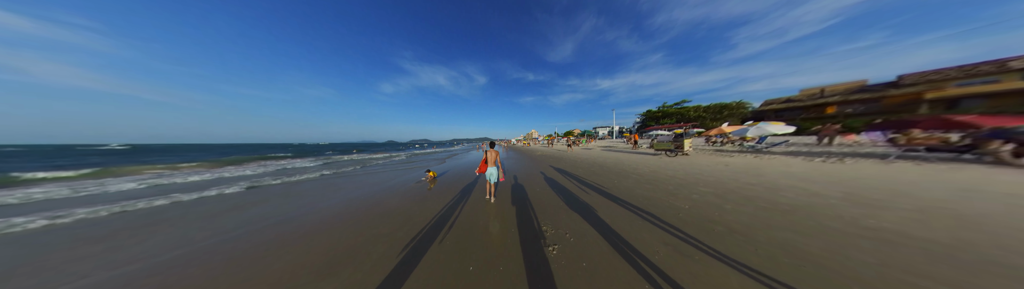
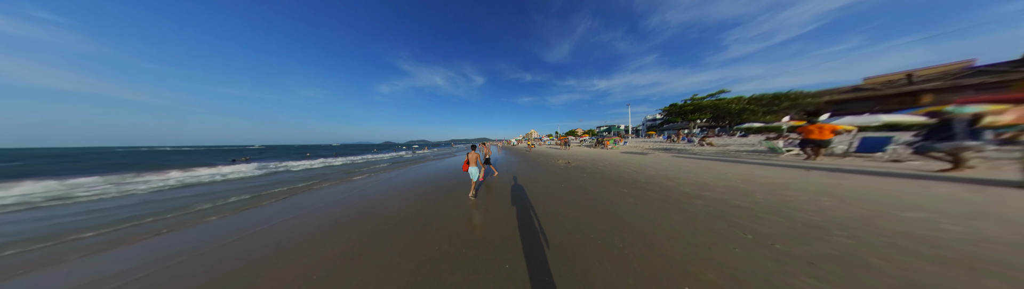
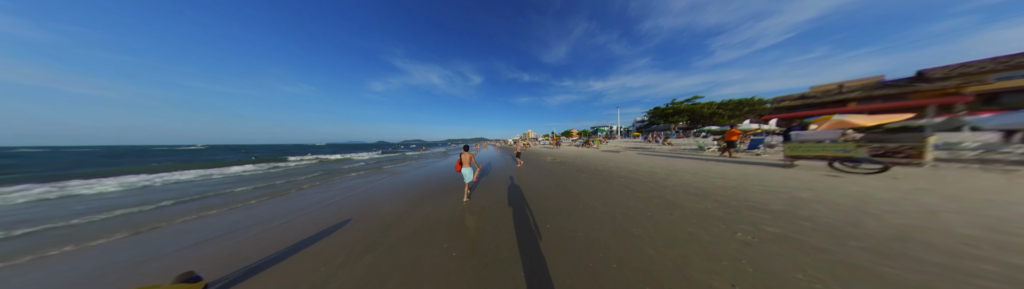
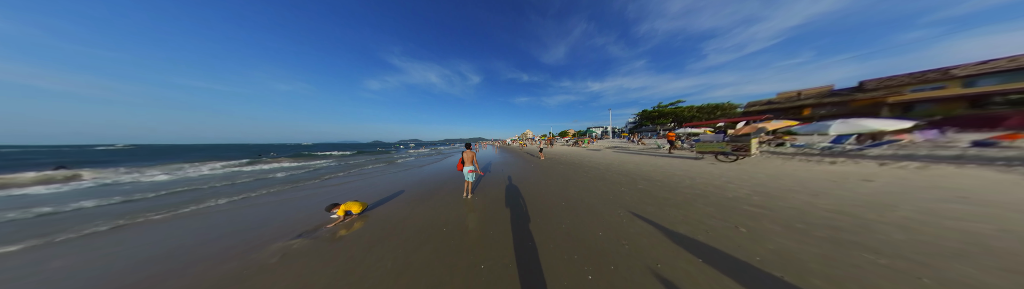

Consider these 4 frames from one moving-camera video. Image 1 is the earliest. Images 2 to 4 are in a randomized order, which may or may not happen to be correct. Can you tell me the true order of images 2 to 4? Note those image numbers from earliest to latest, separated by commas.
4, 3, 2
